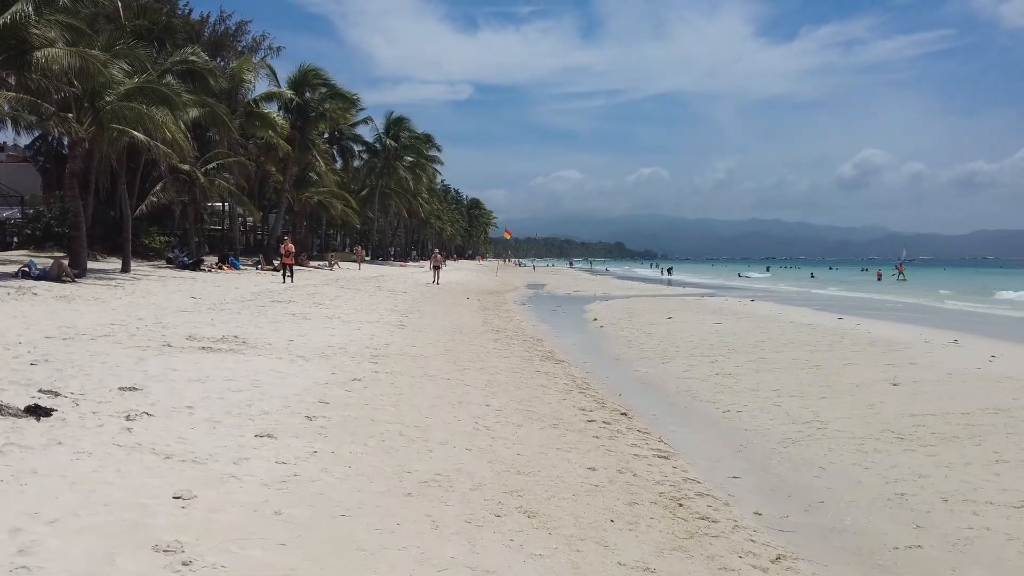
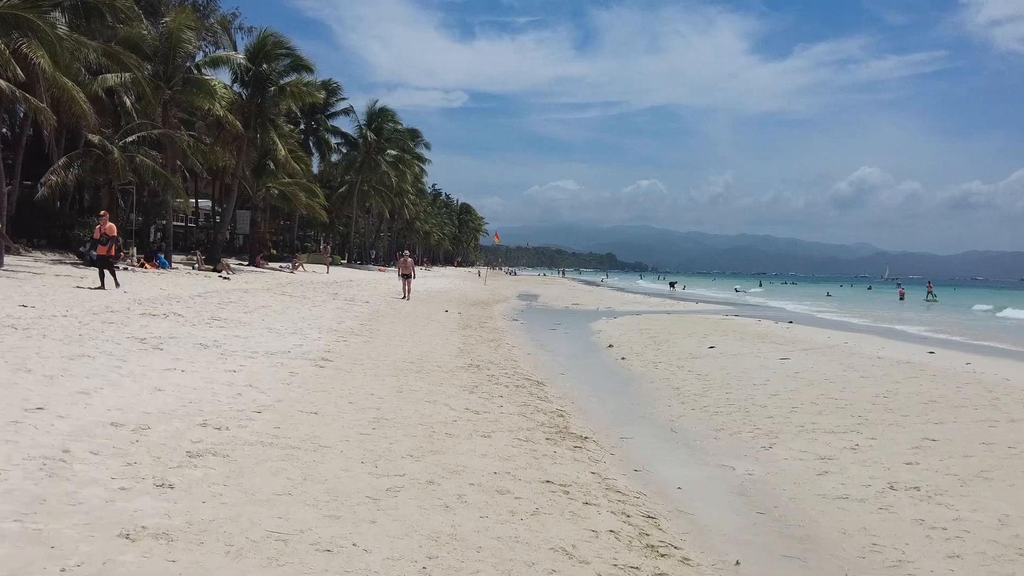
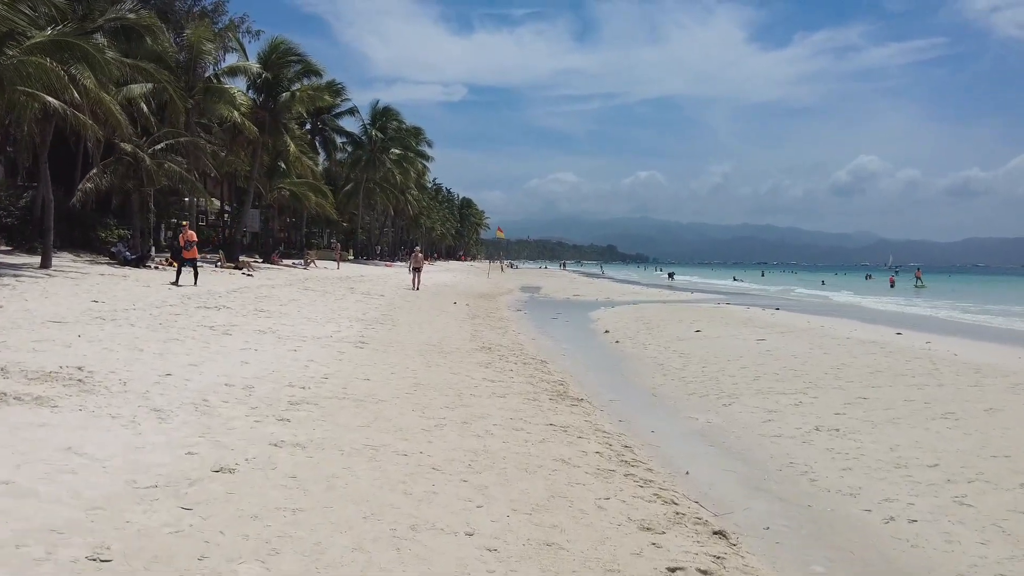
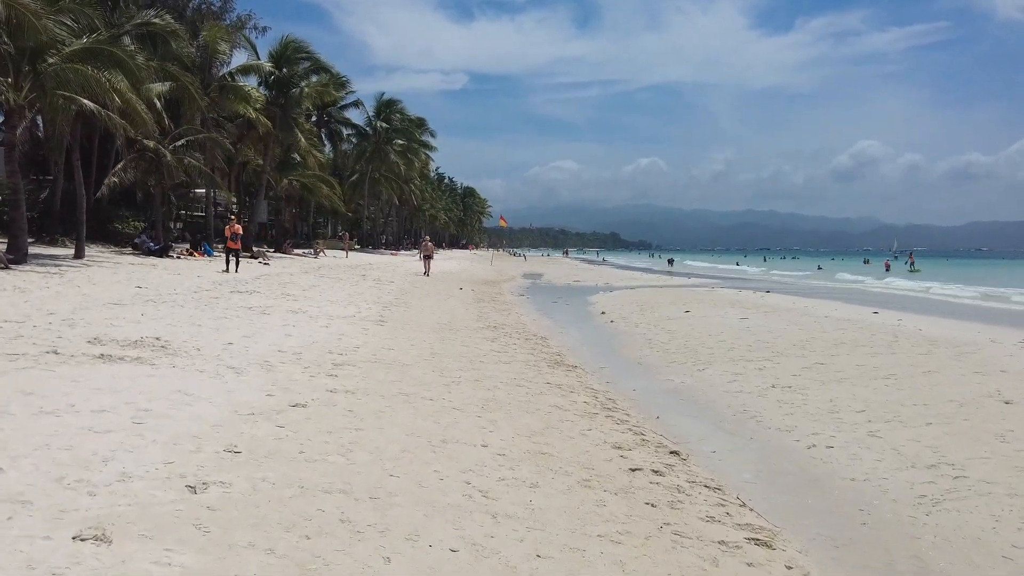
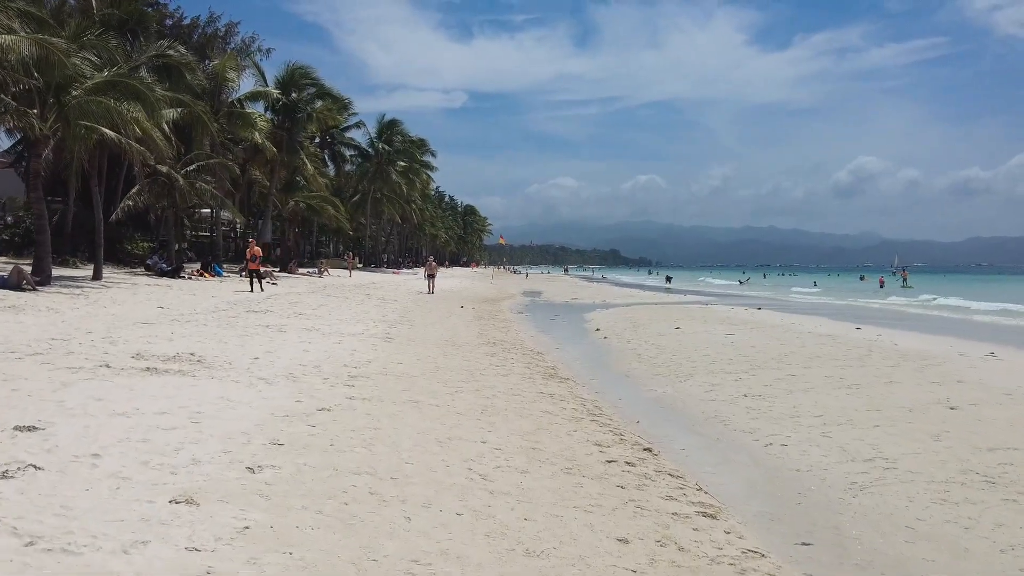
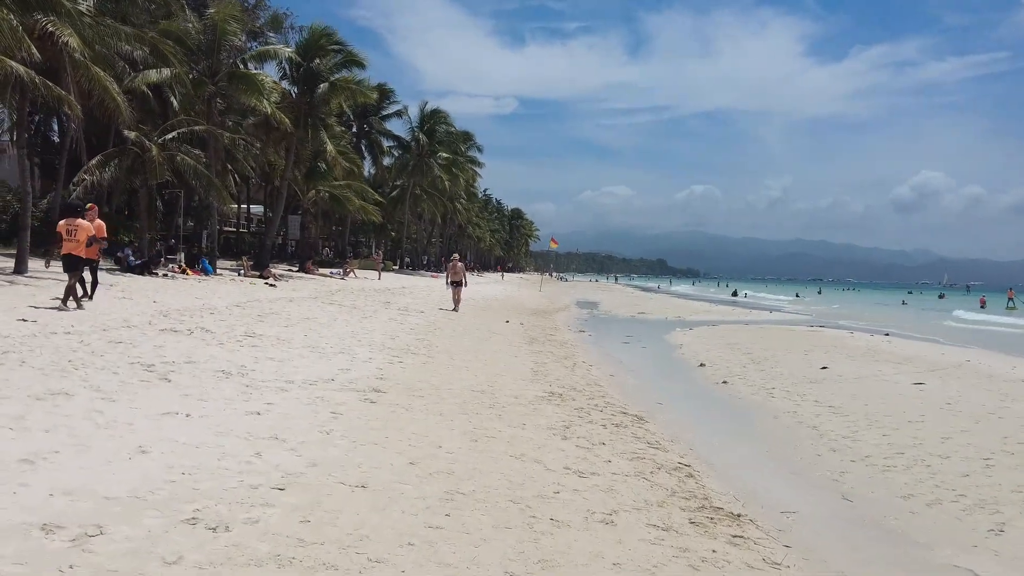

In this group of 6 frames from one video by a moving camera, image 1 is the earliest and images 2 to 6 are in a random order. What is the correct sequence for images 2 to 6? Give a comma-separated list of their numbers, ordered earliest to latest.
5, 4, 3, 2, 6
